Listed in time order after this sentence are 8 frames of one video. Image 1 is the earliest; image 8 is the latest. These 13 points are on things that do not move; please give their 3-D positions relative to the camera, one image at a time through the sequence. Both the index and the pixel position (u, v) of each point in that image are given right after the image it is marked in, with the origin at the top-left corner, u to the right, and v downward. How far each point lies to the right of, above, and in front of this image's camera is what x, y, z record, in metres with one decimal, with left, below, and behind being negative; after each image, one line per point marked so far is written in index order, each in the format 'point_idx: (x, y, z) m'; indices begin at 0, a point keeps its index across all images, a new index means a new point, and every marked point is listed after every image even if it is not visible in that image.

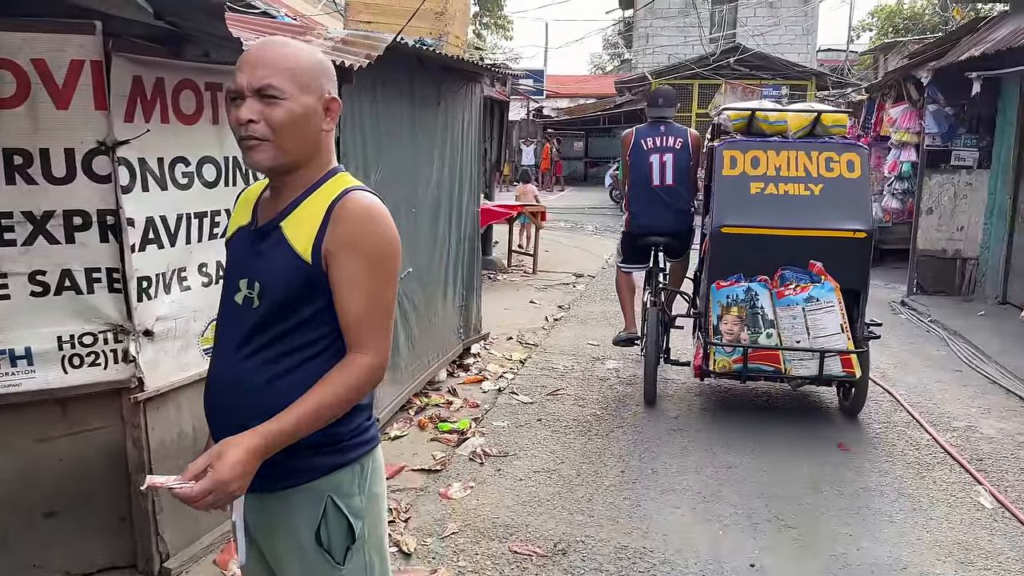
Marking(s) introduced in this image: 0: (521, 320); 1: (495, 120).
0: (+0.1, -0.3, +7.7) m
1: (-0.3, +2.3, +11.2) m
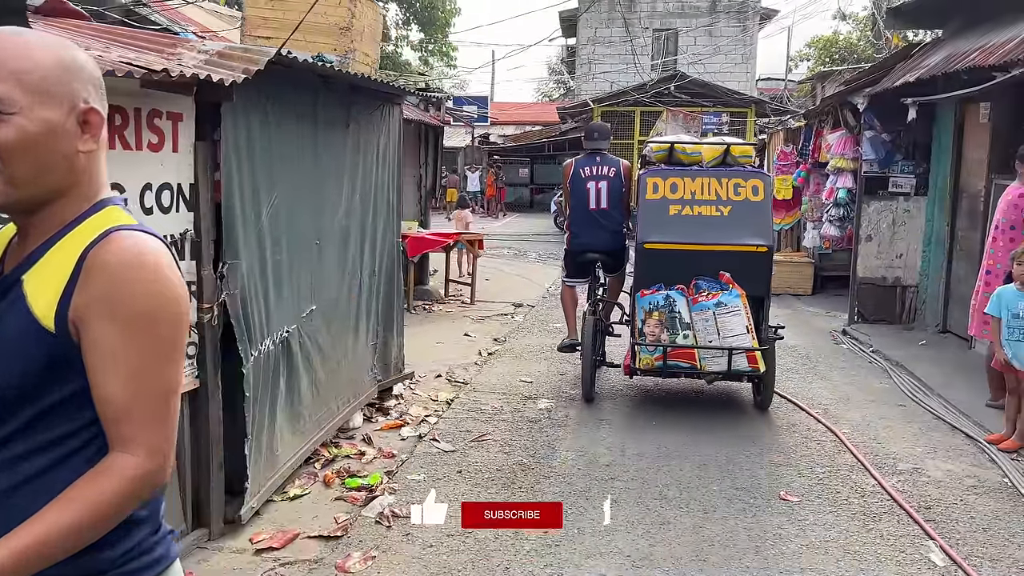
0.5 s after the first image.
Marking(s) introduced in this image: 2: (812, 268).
0: (-0.5, -0.6, +7.3) m
1: (-1.1, +1.9, +10.8) m
2: (+3.9, +0.3, +10.7) m
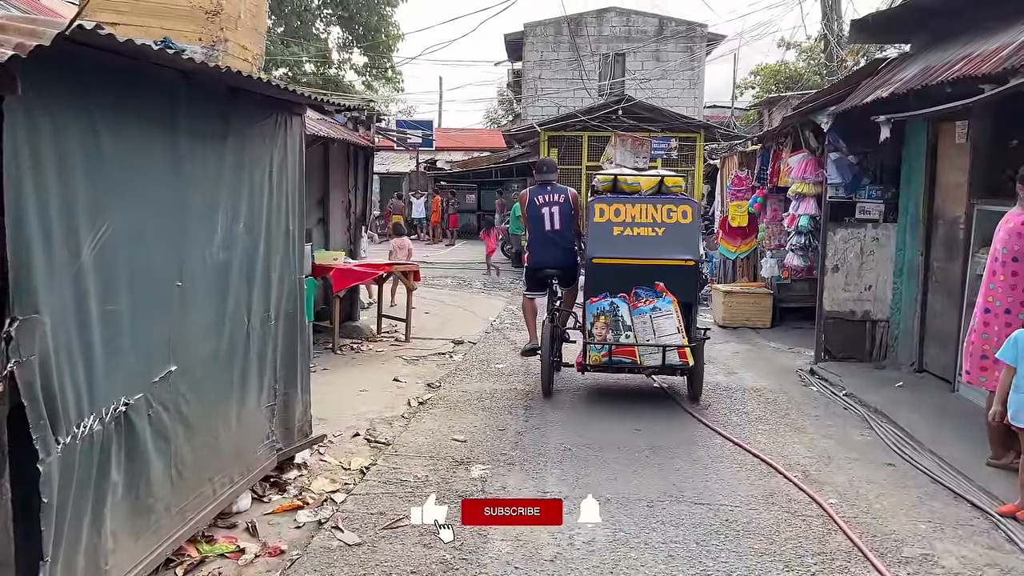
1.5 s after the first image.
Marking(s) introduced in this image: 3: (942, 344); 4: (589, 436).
0: (-1.0, -0.9, +6.4) m
1: (-1.9, +1.4, +9.9) m
2: (+3.2, -0.1, +10.1) m
3: (+3.5, -0.5, +6.6) m
4: (+0.5, -1.0, +5.5) m
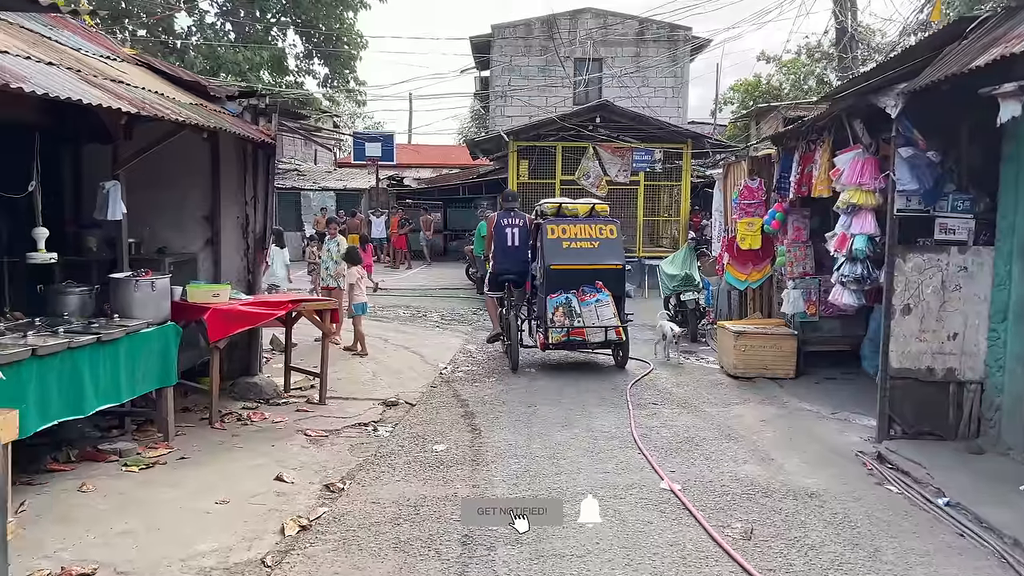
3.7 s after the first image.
0: (-1.4, -1.2, +4.0) m
1: (-2.3, +1.0, +7.6) m
2: (+2.7, -0.5, +7.9) m
3: (+3.1, -0.8, +4.5) m
4: (+0.2, -1.3, +3.2) m
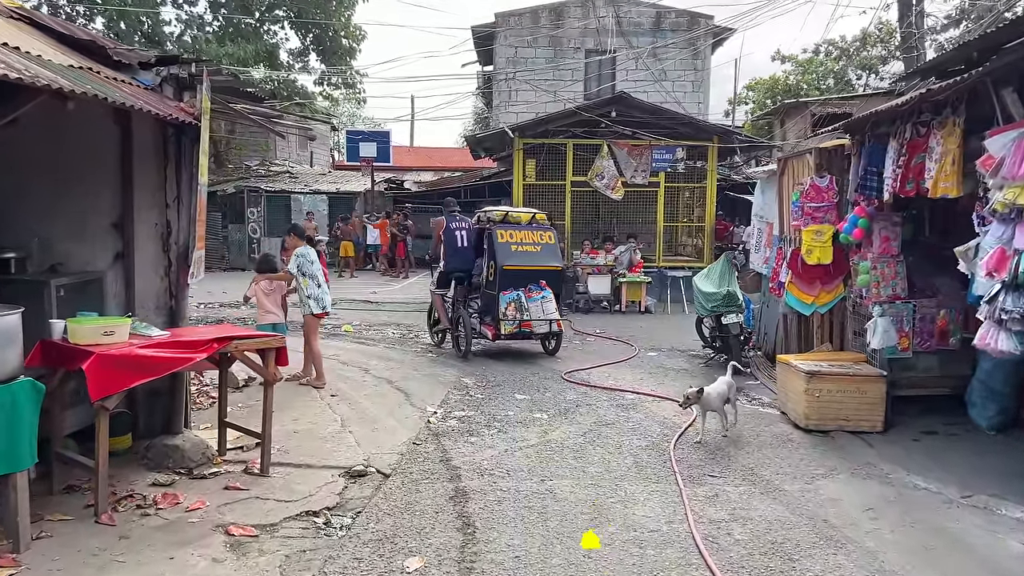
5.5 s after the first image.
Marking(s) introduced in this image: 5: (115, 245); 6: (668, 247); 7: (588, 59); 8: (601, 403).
0: (-1.3, -1.4, +2.3) m
1: (-2.3, +0.8, +5.9) m
2: (+2.8, -0.7, +6.1) m
3: (+3.1, -0.9, +2.7) m
4: (+0.2, -1.4, +1.4) m
5: (-2.6, +0.3, +5.4) m
6: (+3.0, +0.8, +15.7) m
7: (+1.8, +5.5, +19.8) m
8: (+0.8, -1.0, +7.1) m
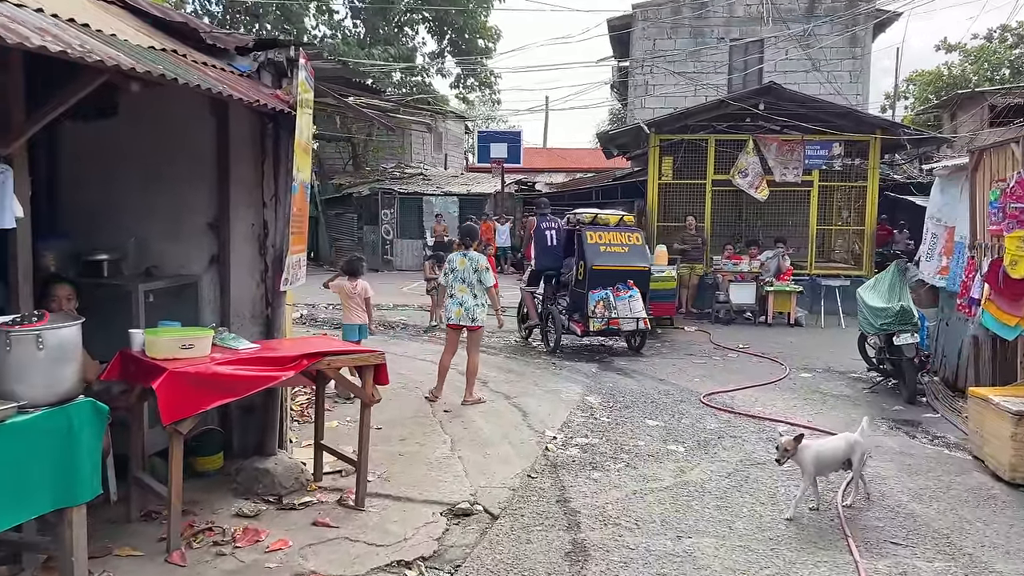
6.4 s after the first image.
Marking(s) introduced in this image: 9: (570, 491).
0: (-1.1, -1.4, +1.7) m
1: (-1.4, +0.8, +5.4) m
2: (+3.6, -0.9, +4.8) m
3: (+3.4, -1.1, +1.3) m
4: (+0.3, -1.5, +0.6) m
5: (-1.8, +0.2, +5.0) m
6: (+5.3, +0.6, +14.2) m
7: (+4.9, +5.3, +18.4) m
8: (+1.8, -1.1, +6.1) m
9: (+0.3, -1.2, +4.9) m
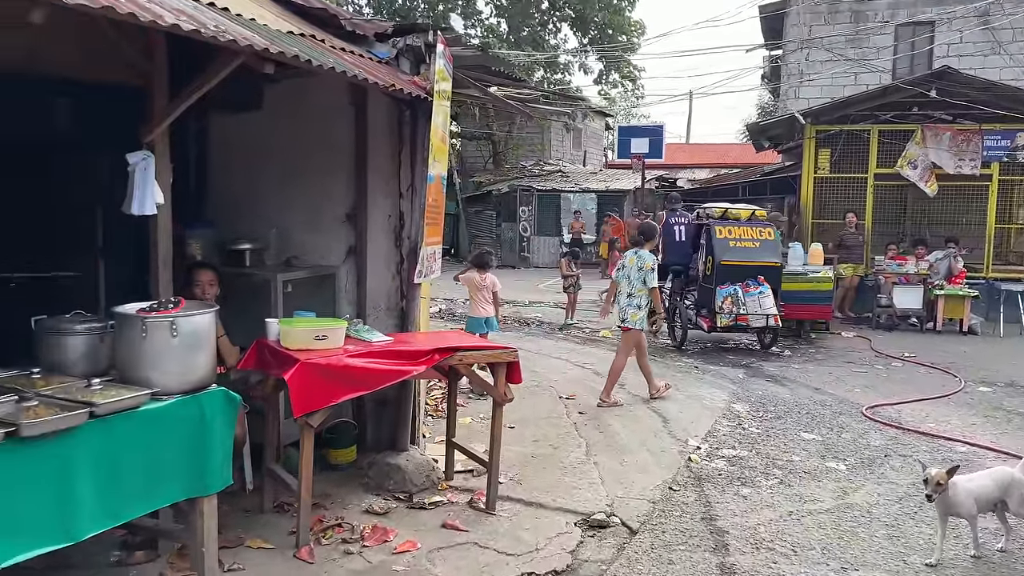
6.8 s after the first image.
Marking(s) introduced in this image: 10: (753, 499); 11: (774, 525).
0: (-0.9, -1.4, +1.5) m
1: (-0.5, +0.8, +5.3) m
2: (+4.3, -0.9, +3.8) m
3: (+3.5, -1.1, +0.5) m
4: (+0.4, -1.5, +0.2) m
5: (-1.0, +0.3, +4.9) m
6: (+7.6, +0.5, +12.9) m
7: (+8.0, +5.3, +17.1) m
8: (+2.7, -1.1, +5.5) m
9: (+1.1, -1.2, +4.5) m
10: (+1.4, -1.2, +4.6) m
11: (+1.3, -1.2, +4.2) m
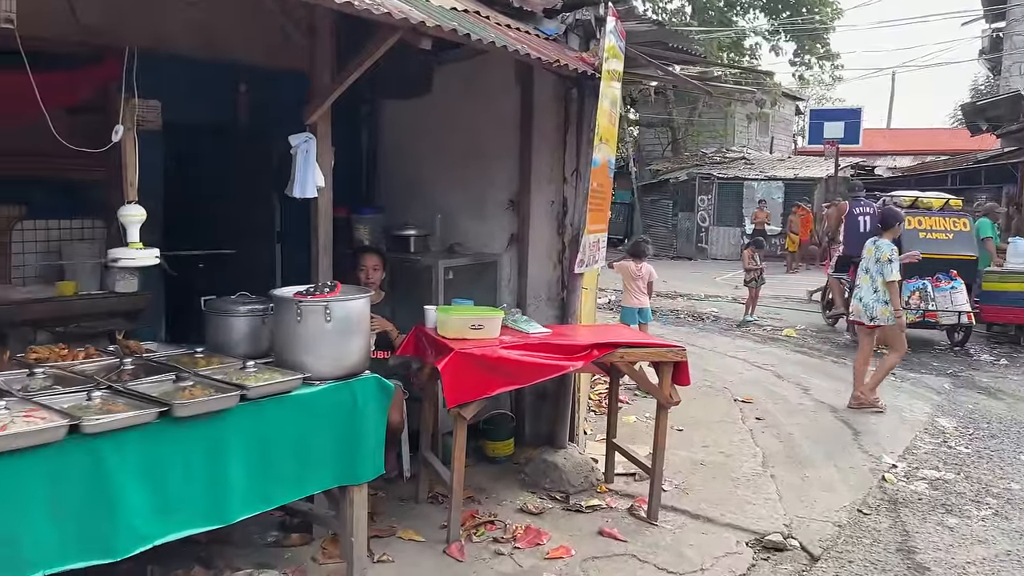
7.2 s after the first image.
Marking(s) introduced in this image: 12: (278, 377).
0: (-0.6, -1.4, +1.5) m
1: (+0.6, +0.9, +5.0) m
2: (+4.9, -1.0, +2.6) m
3: (+3.4, -1.2, -0.5) m
4: (+0.3, -1.5, -0.1) m
5: (0.0, +0.4, +4.8) m
6: (+10.1, +0.4, +10.7) m
7: (+11.5, +5.2, +14.7) m
8: (+3.7, -1.1, +4.5) m
9: (+1.9, -1.2, +3.9) m
10: (+2.2, -1.2, +4.0) m
11: (+2.1, -1.2, +3.6) m
12: (-0.8, -0.3, +2.9) m
